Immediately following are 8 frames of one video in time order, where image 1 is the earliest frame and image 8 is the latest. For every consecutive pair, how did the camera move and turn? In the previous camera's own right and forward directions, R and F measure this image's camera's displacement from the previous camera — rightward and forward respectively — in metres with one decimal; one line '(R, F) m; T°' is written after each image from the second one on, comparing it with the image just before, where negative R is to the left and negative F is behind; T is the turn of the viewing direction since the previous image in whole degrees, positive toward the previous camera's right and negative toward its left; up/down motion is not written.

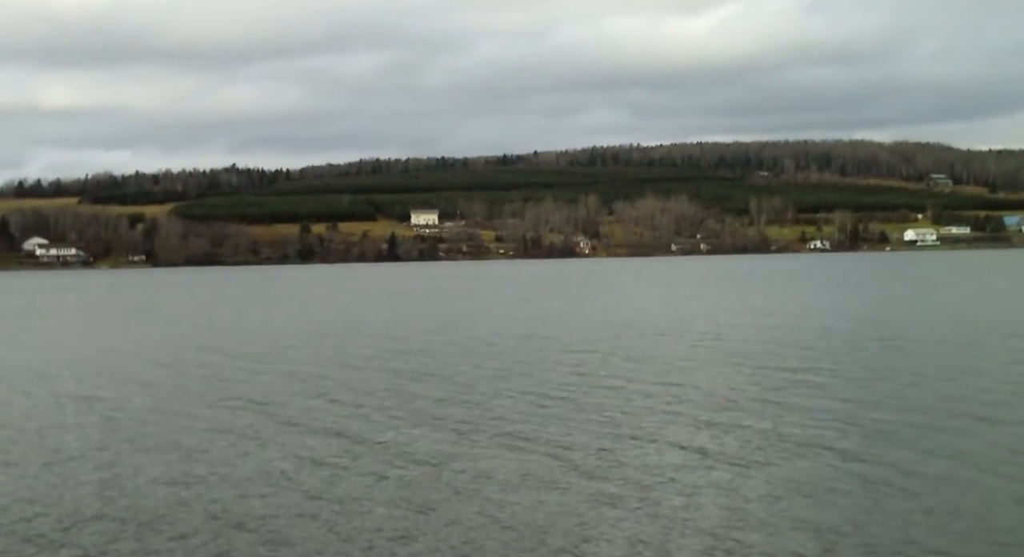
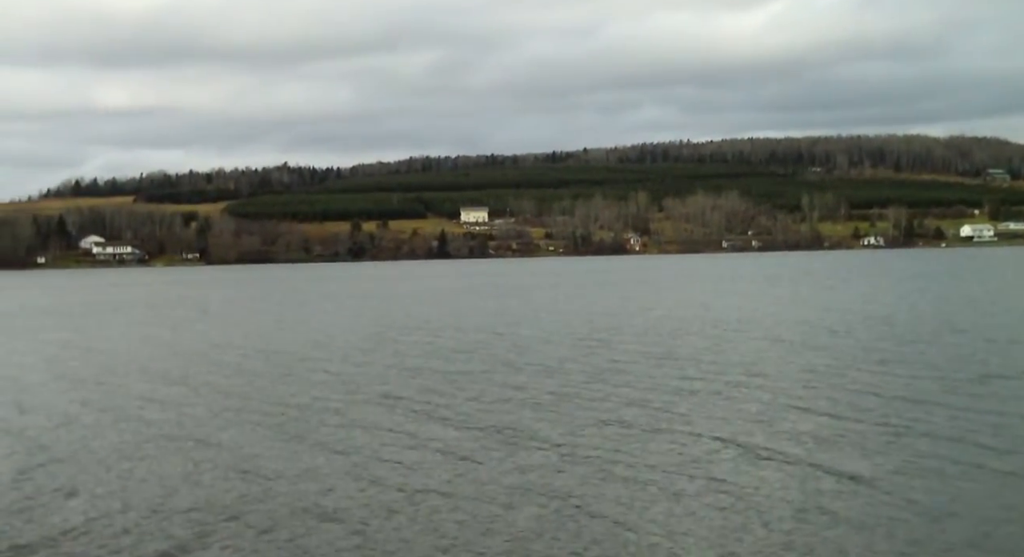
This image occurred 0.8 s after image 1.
(-0.5, -0.3) m; -2°
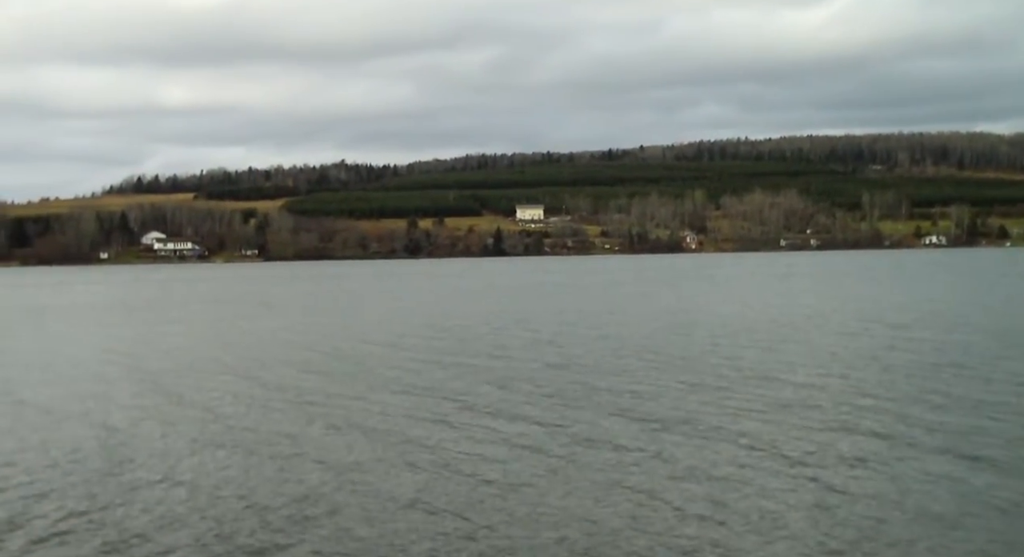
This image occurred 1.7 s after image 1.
(+0.6, +1.5) m; -3°
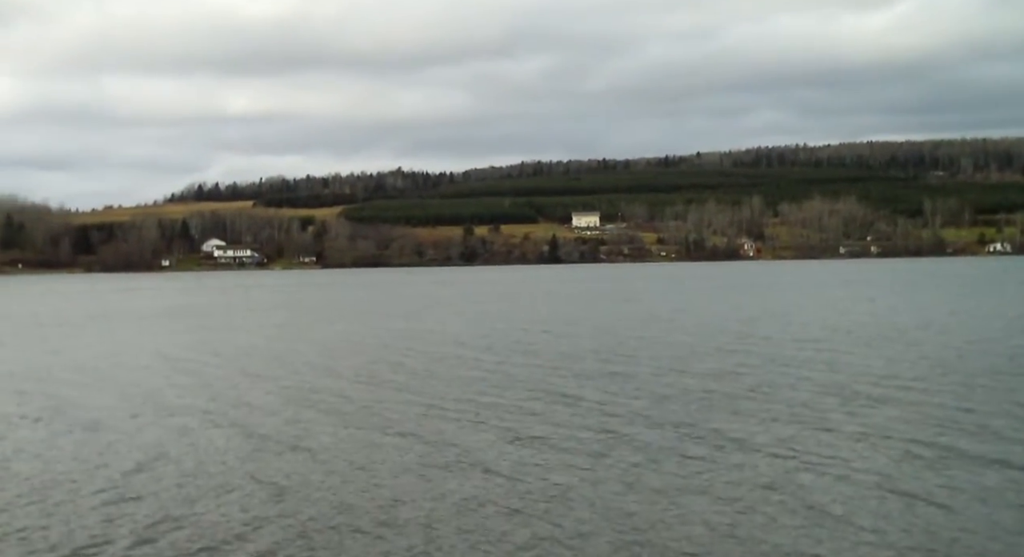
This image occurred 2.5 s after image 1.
(+0.2, +0.8) m; -3°
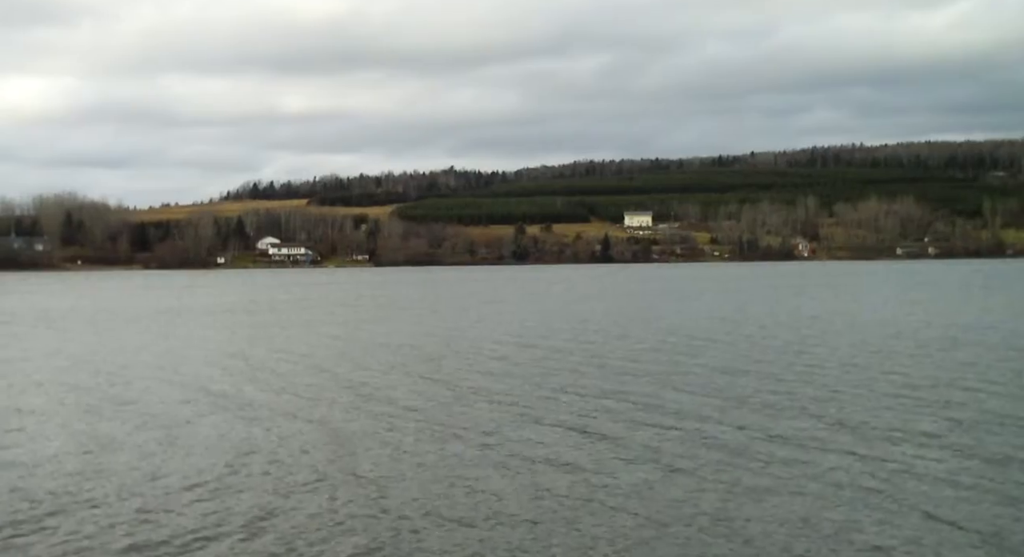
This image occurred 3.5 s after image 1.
(-0.4, -0.2) m; -2°
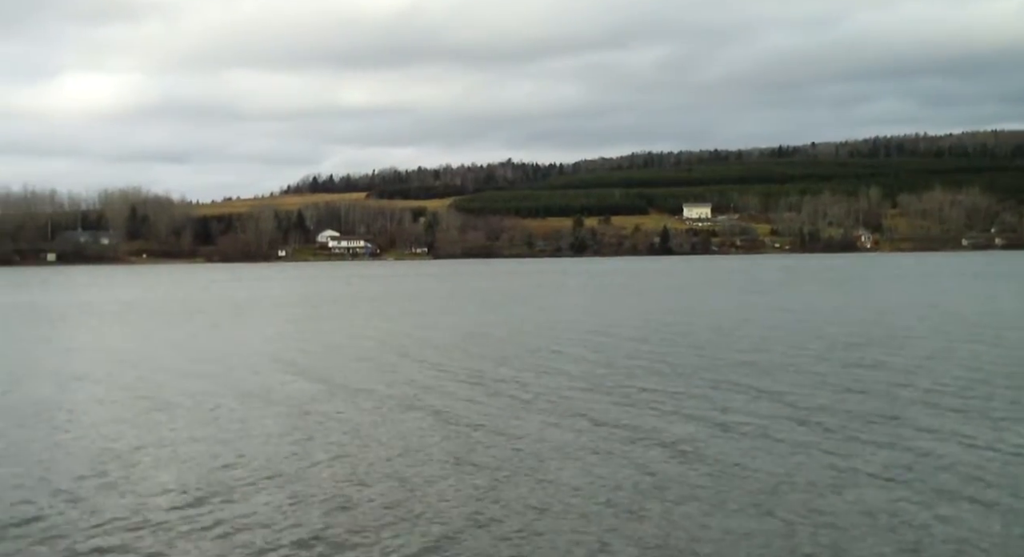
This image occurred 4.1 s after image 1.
(+0.2, +0.7) m; -3°
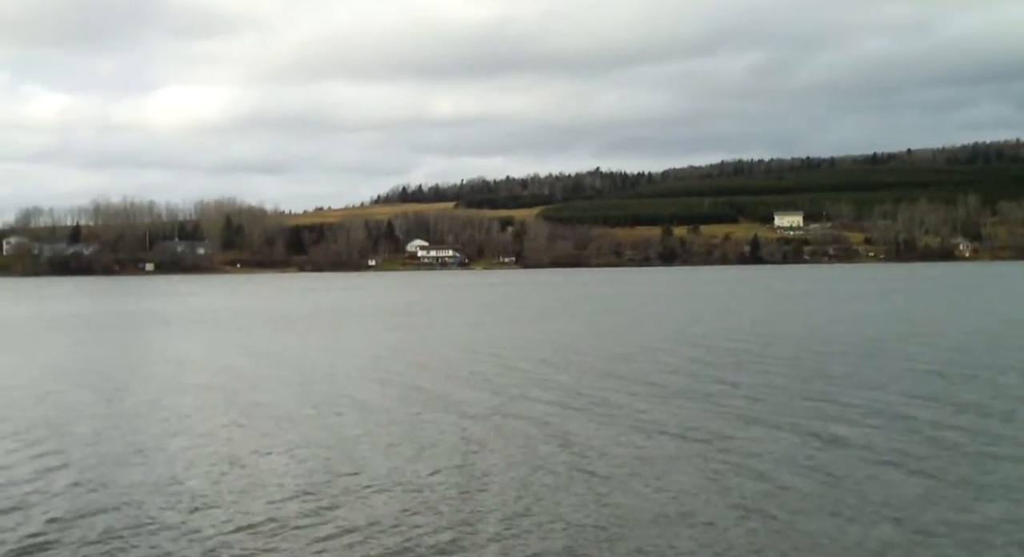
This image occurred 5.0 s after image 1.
(+0.1, +0.7) m; -4°
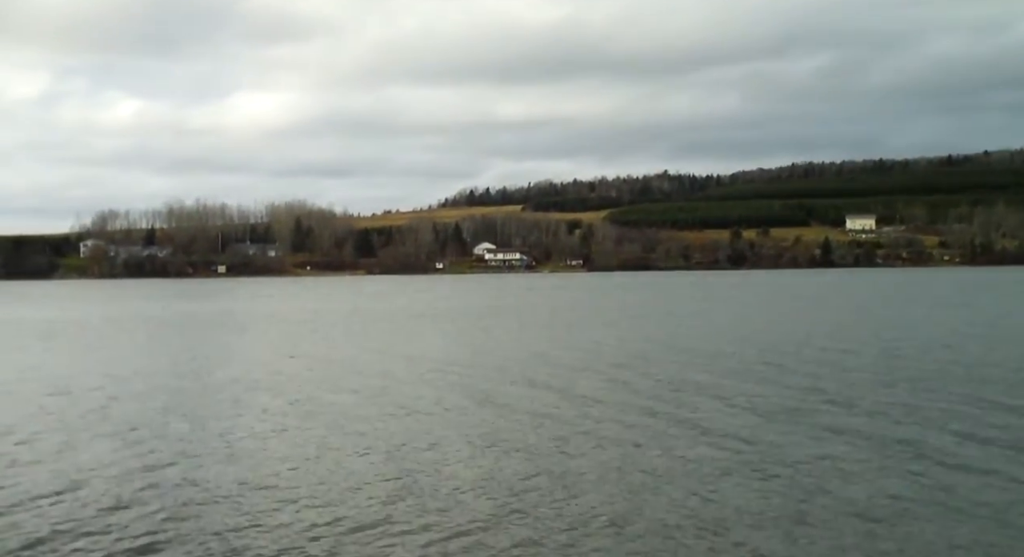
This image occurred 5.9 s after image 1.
(-0.2, +0.4) m; -3°
